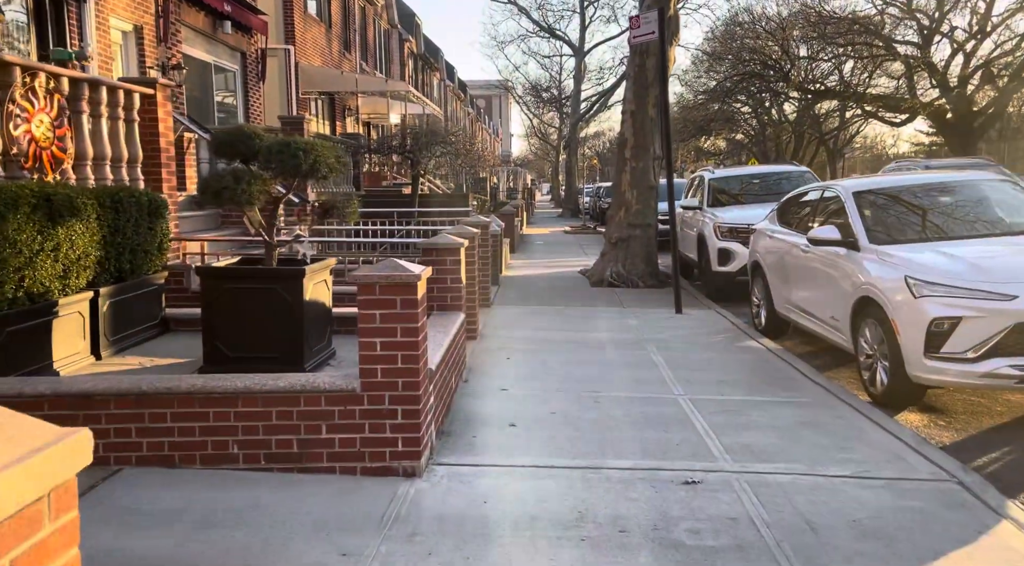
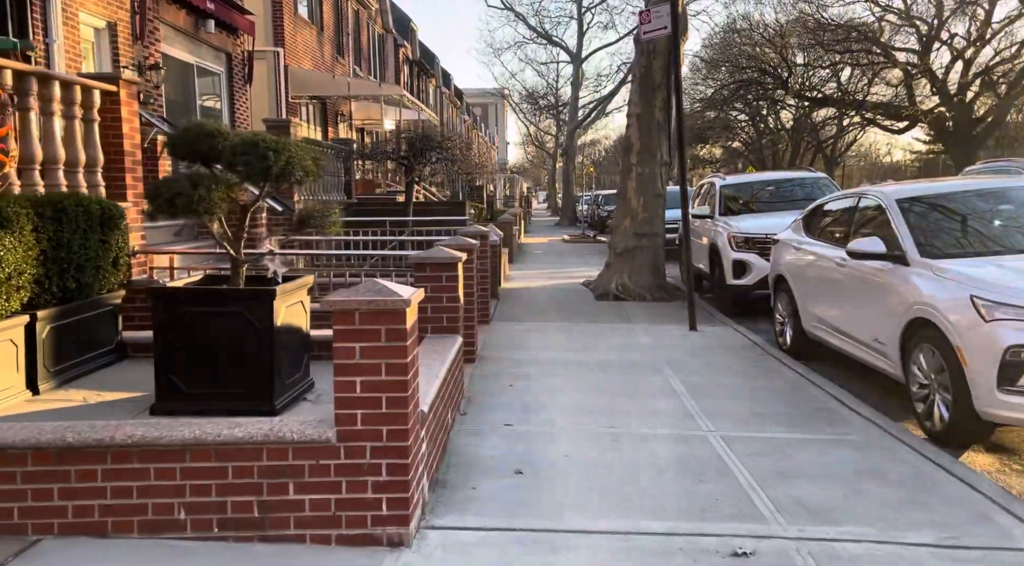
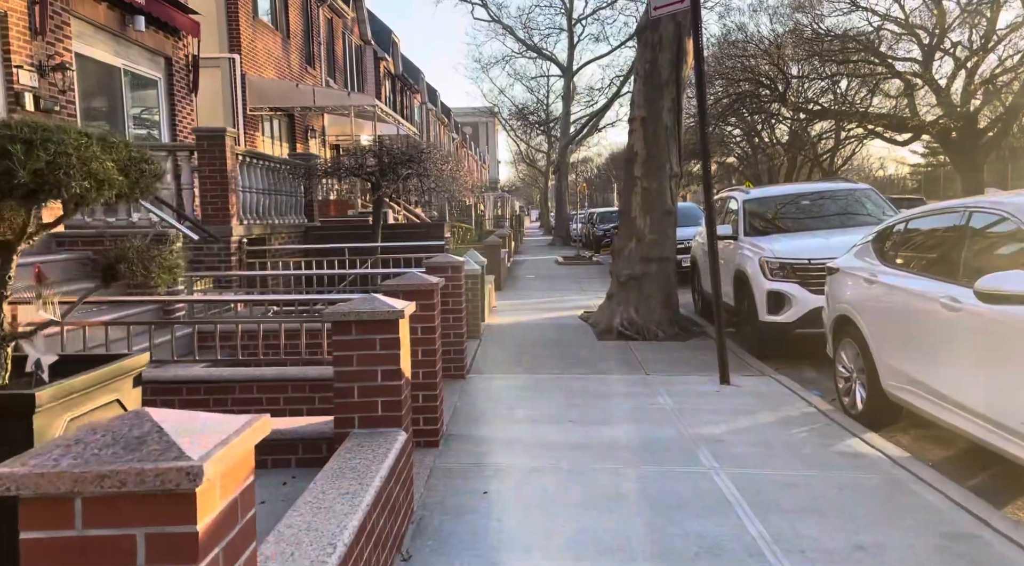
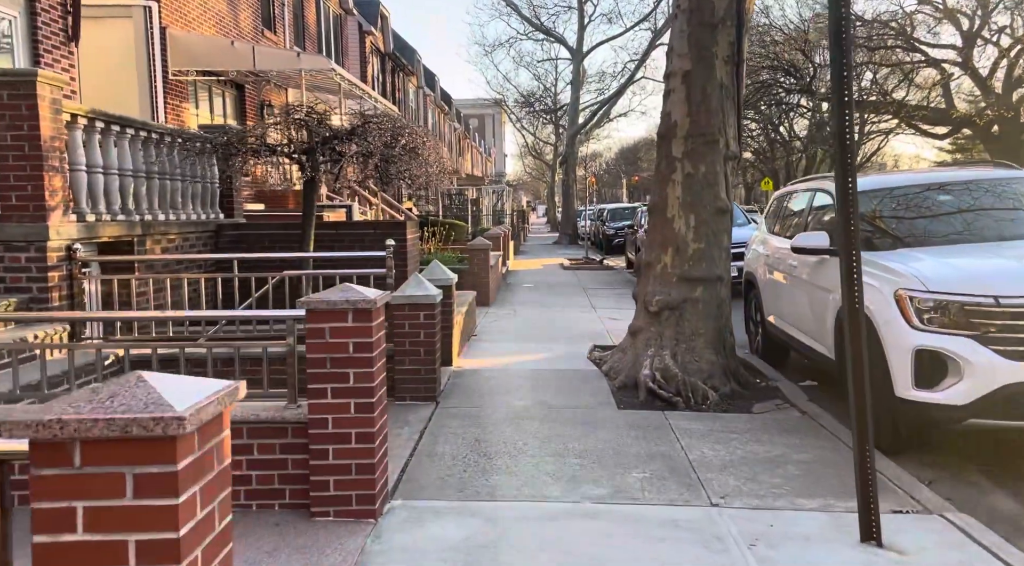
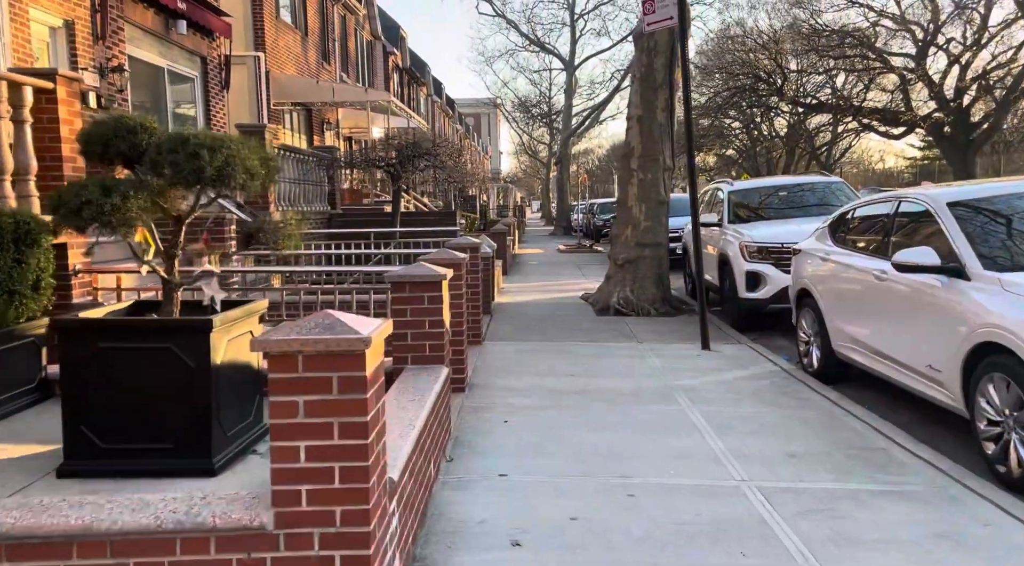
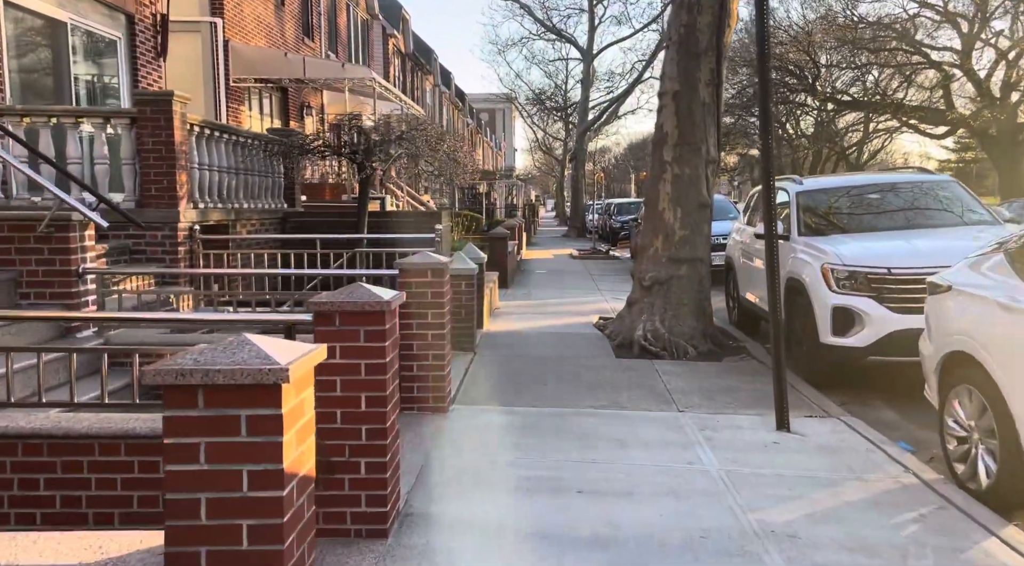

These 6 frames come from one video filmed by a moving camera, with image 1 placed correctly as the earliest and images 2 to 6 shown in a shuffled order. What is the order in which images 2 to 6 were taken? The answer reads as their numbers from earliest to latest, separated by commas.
2, 5, 3, 6, 4
